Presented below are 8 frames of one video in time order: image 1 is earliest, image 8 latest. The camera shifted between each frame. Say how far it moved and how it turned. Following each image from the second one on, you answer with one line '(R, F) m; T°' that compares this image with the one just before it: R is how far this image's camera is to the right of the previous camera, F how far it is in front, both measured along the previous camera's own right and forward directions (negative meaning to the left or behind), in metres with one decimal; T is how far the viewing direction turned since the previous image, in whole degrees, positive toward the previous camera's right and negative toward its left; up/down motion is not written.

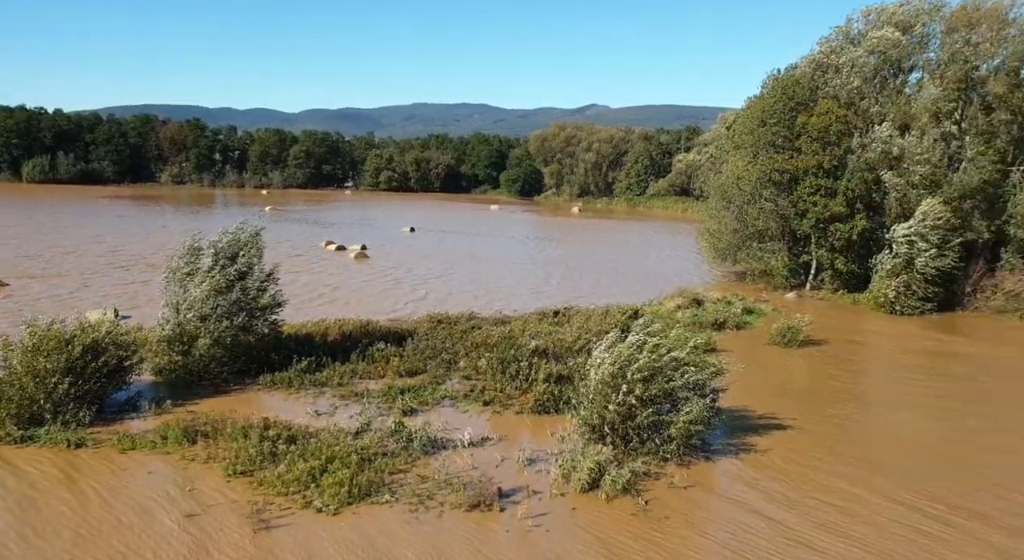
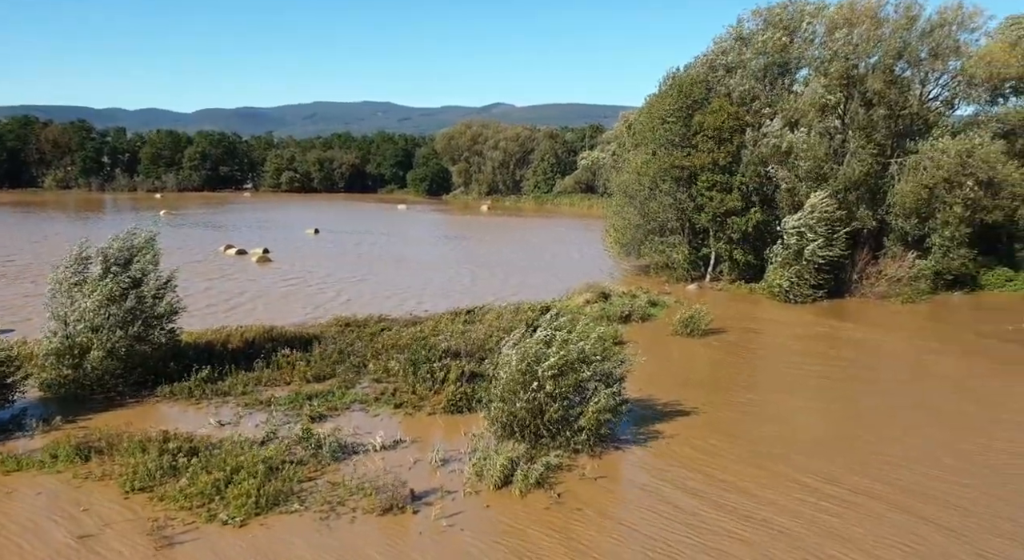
(+0.4, 0.0) m; +6°
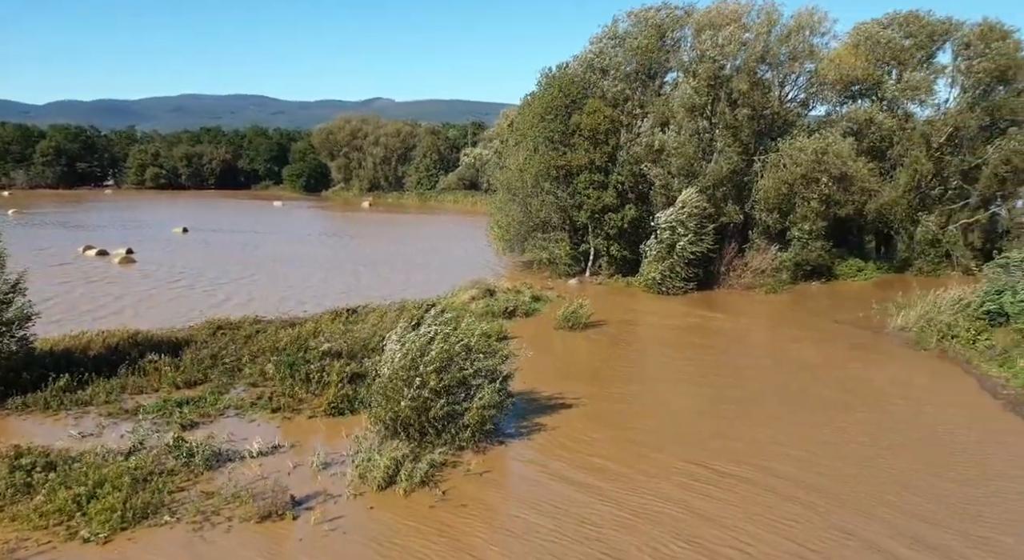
(+0.6, 0.0) m; +7°
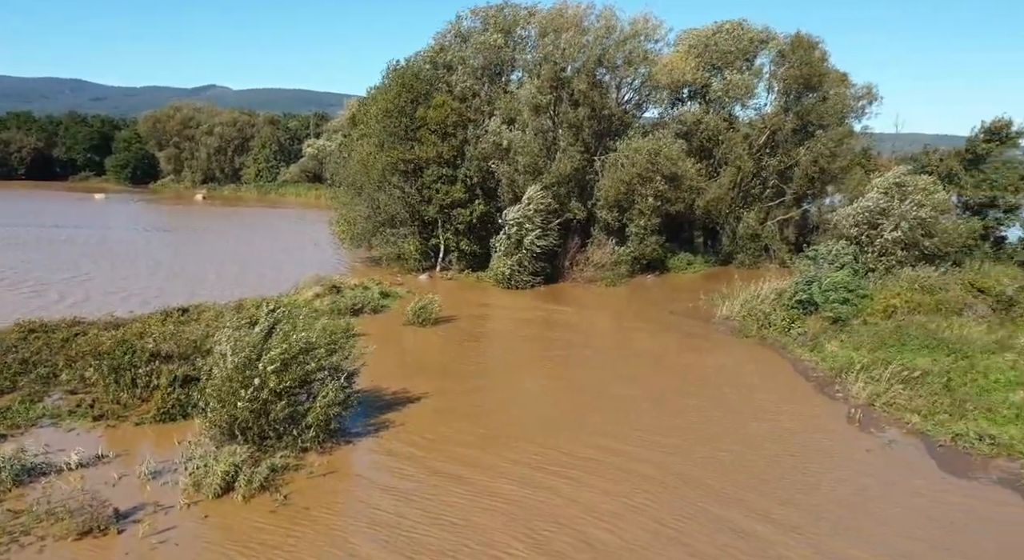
(+0.7, 0.0) m; +9°
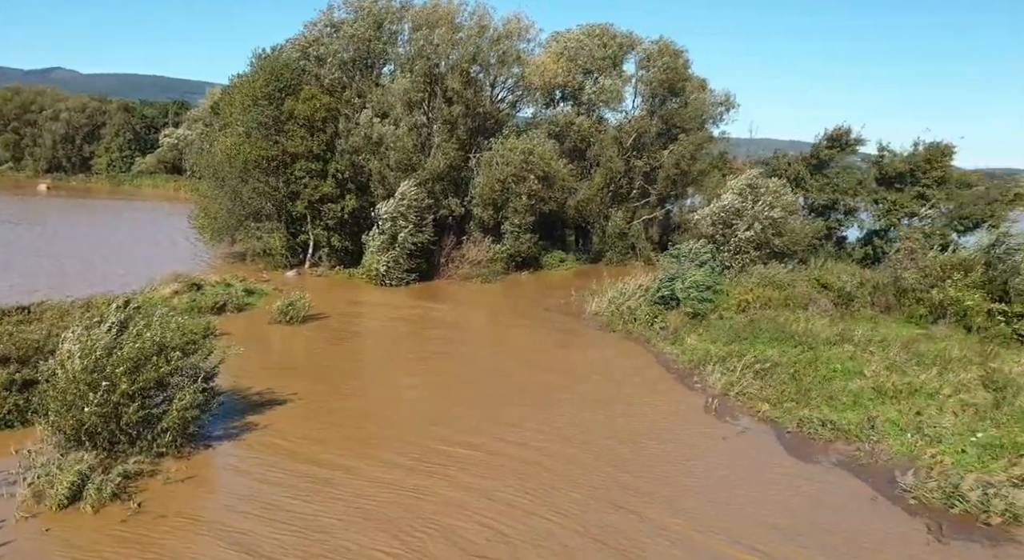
(+0.6, 0.0) m; +8°
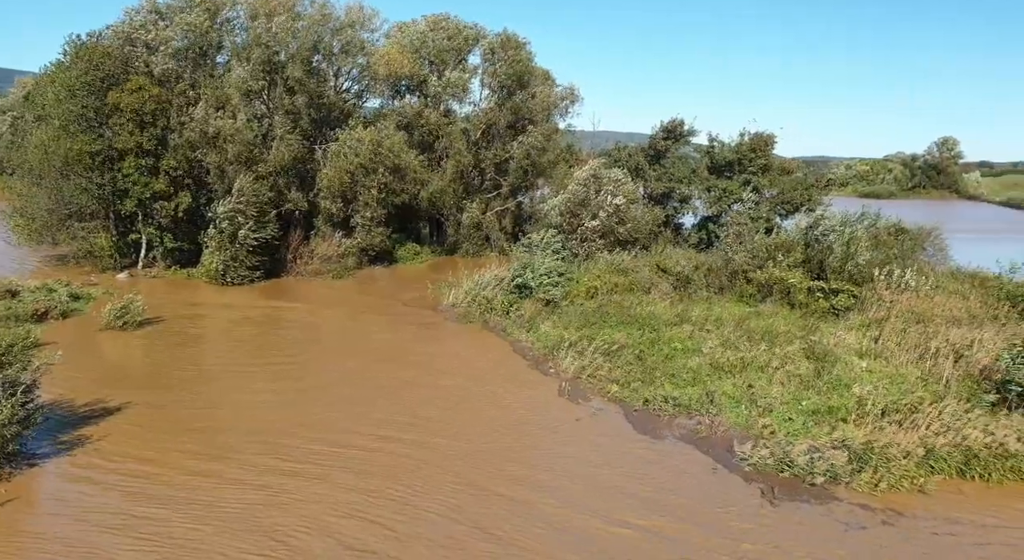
(+0.6, -0.1) m; +9°
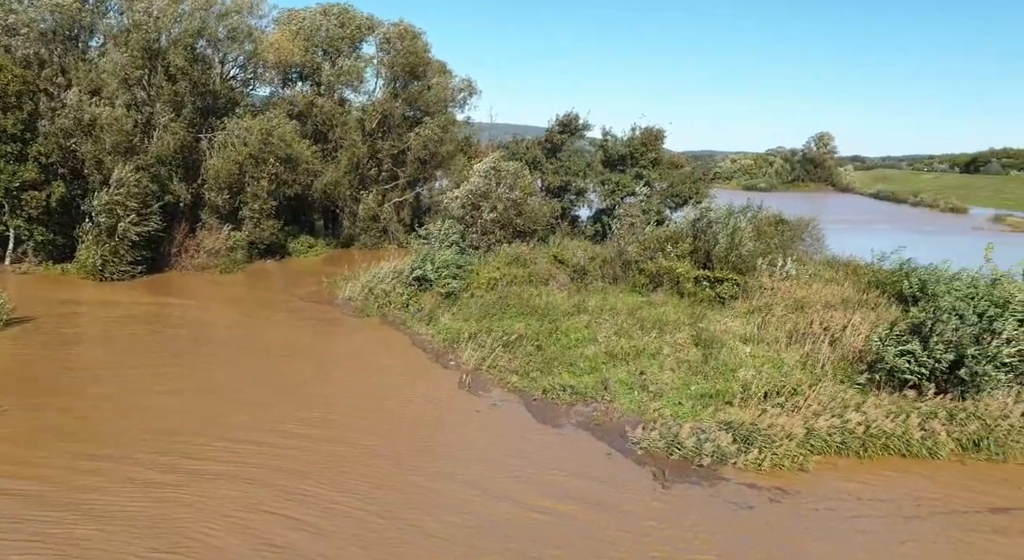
(+0.4, -0.1) m; +7°
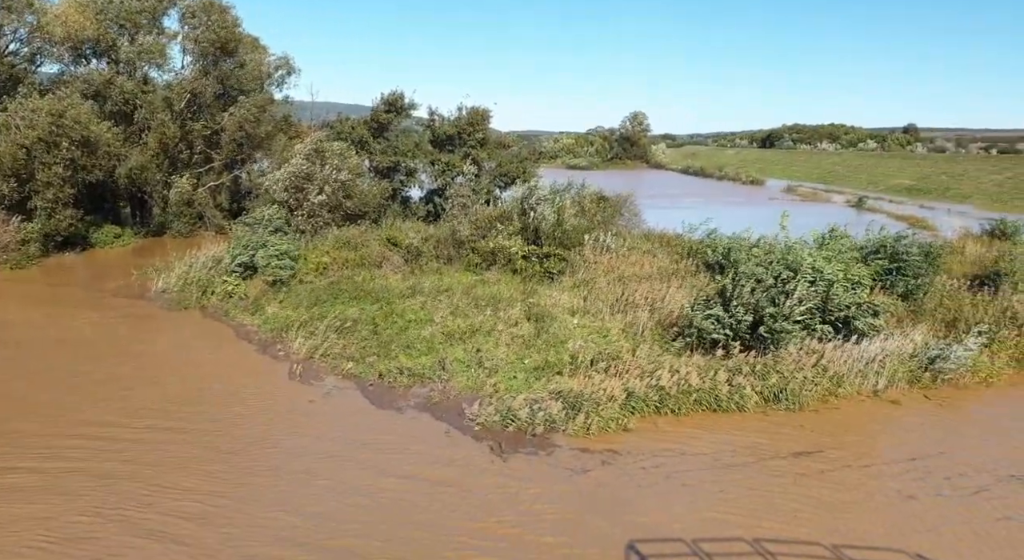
(+0.6, -0.1) m; +11°
